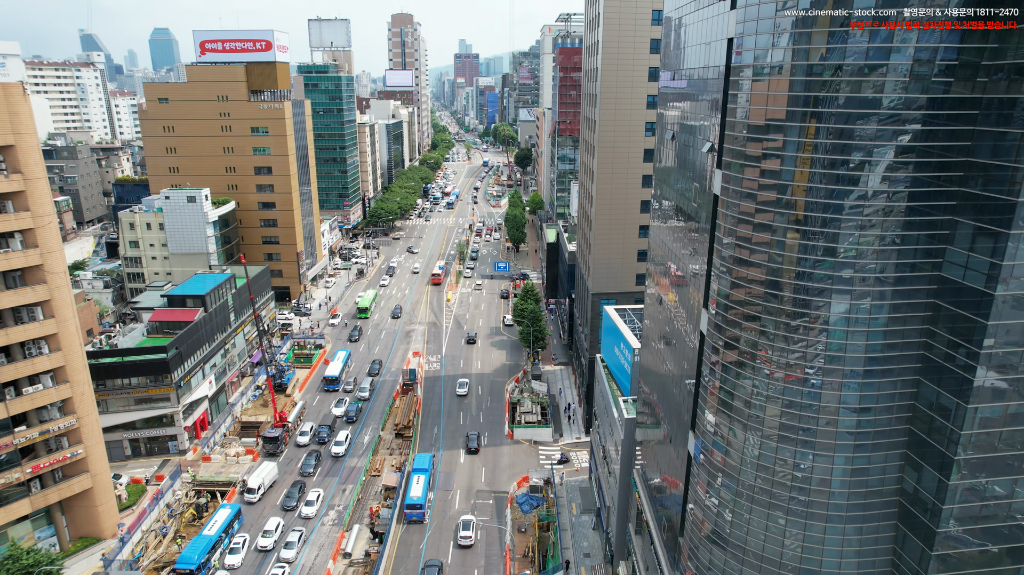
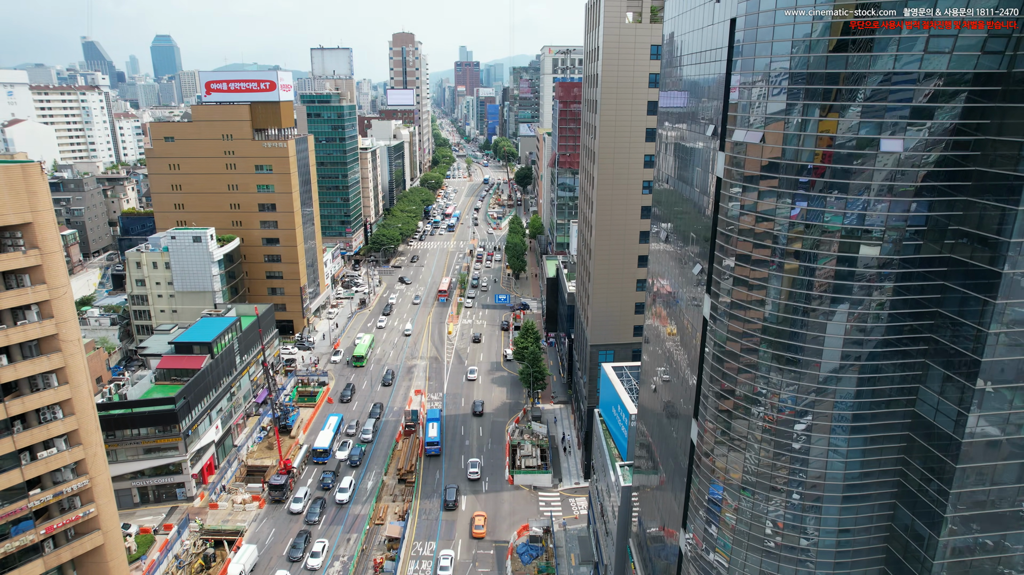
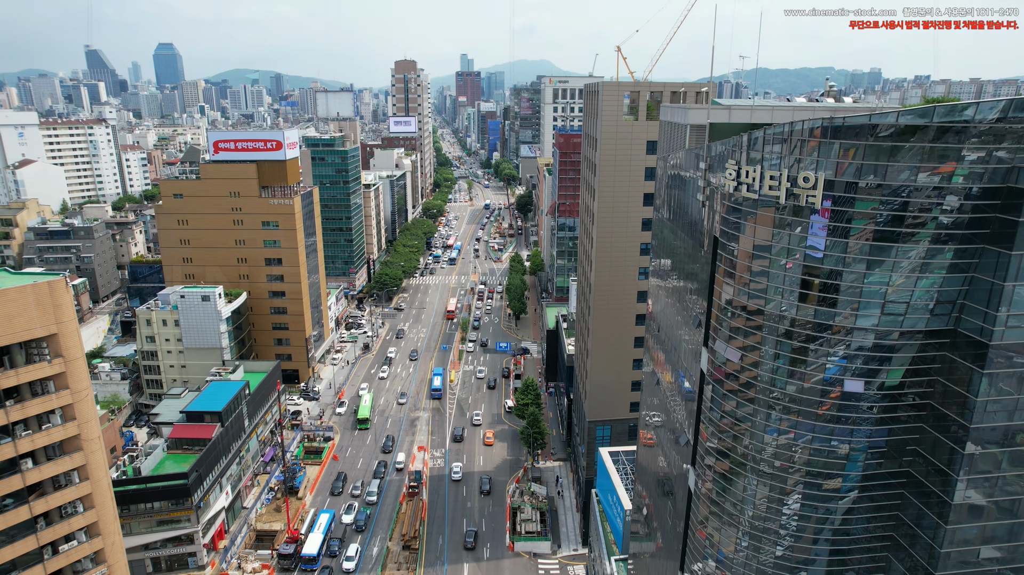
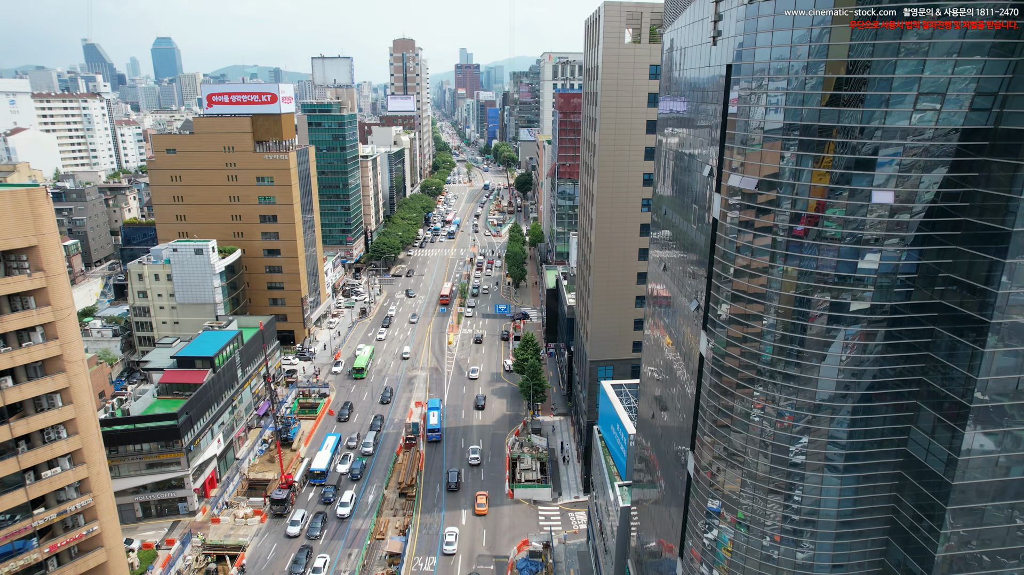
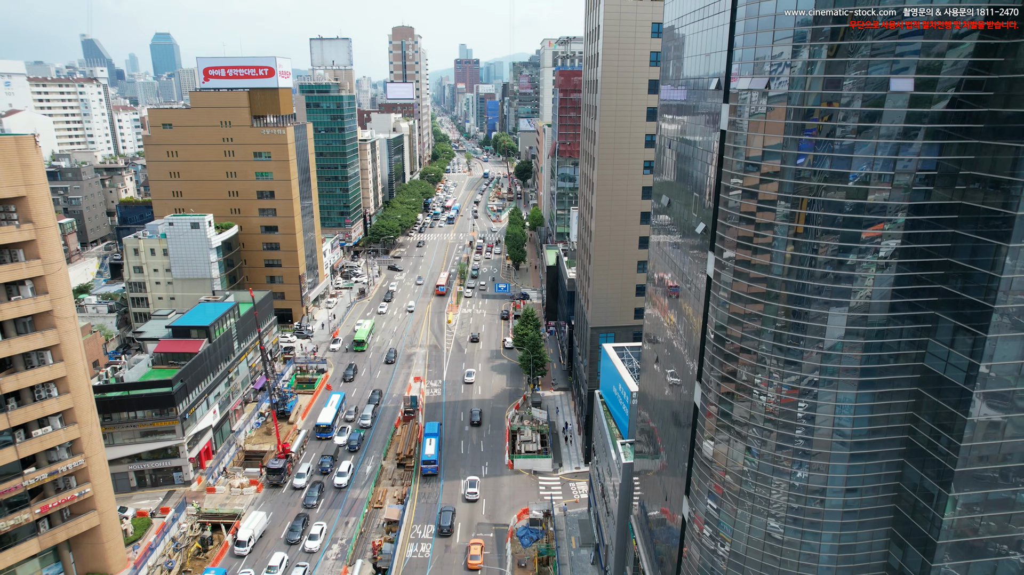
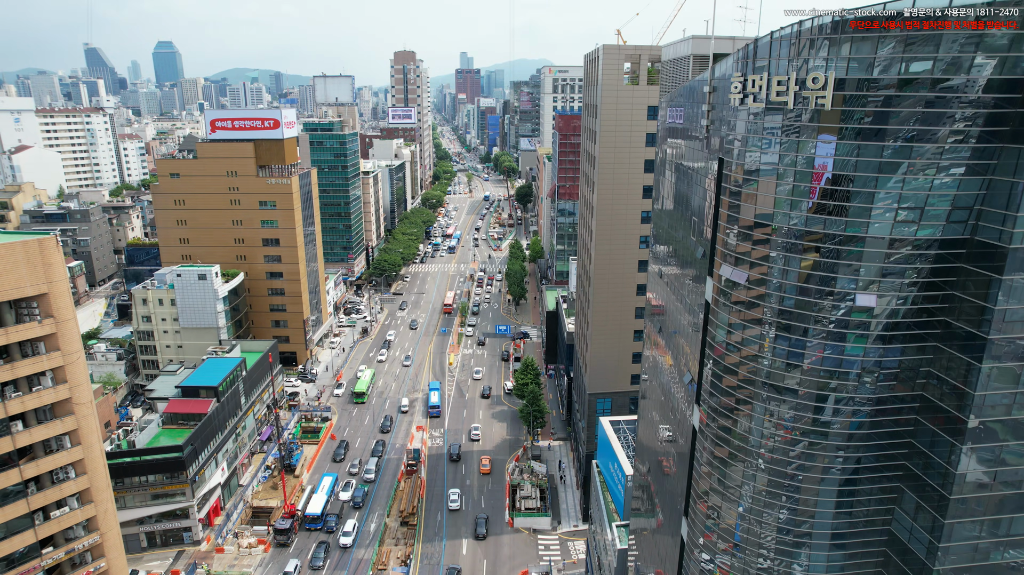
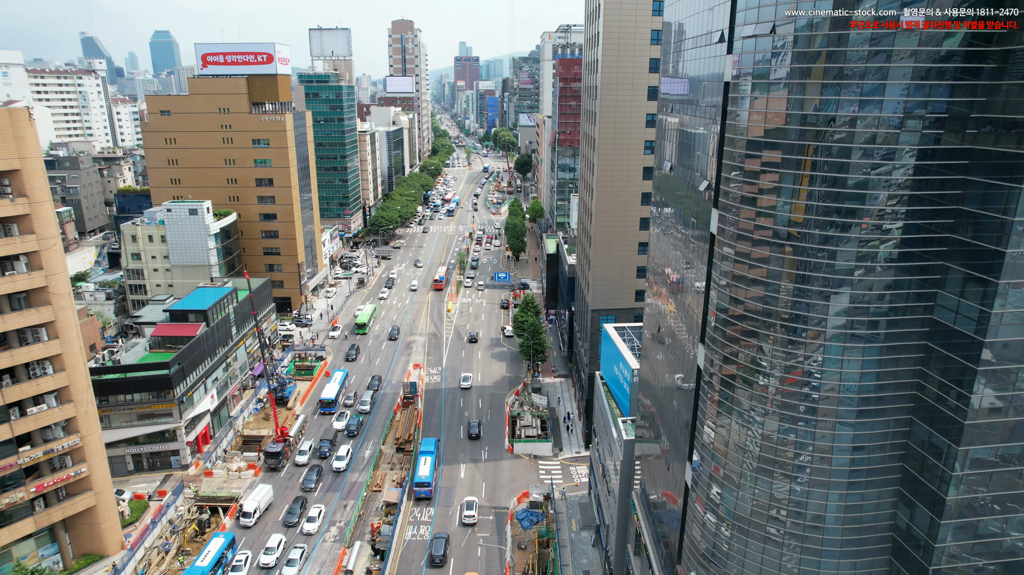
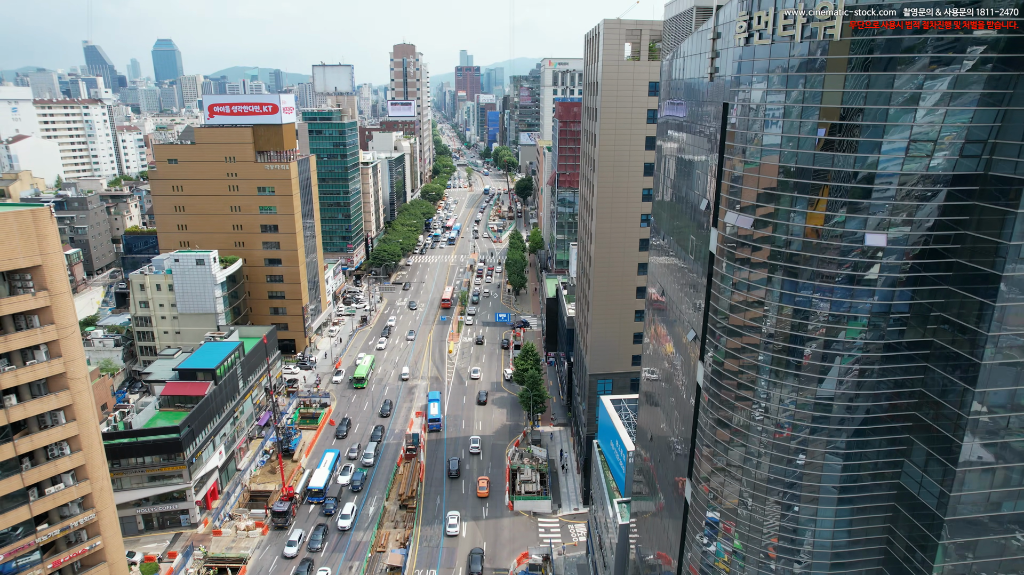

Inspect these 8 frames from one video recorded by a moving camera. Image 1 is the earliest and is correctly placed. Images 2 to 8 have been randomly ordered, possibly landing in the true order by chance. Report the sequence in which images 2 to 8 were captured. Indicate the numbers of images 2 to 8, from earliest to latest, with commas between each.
7, 5, 2, 4, 8, 6, 3
